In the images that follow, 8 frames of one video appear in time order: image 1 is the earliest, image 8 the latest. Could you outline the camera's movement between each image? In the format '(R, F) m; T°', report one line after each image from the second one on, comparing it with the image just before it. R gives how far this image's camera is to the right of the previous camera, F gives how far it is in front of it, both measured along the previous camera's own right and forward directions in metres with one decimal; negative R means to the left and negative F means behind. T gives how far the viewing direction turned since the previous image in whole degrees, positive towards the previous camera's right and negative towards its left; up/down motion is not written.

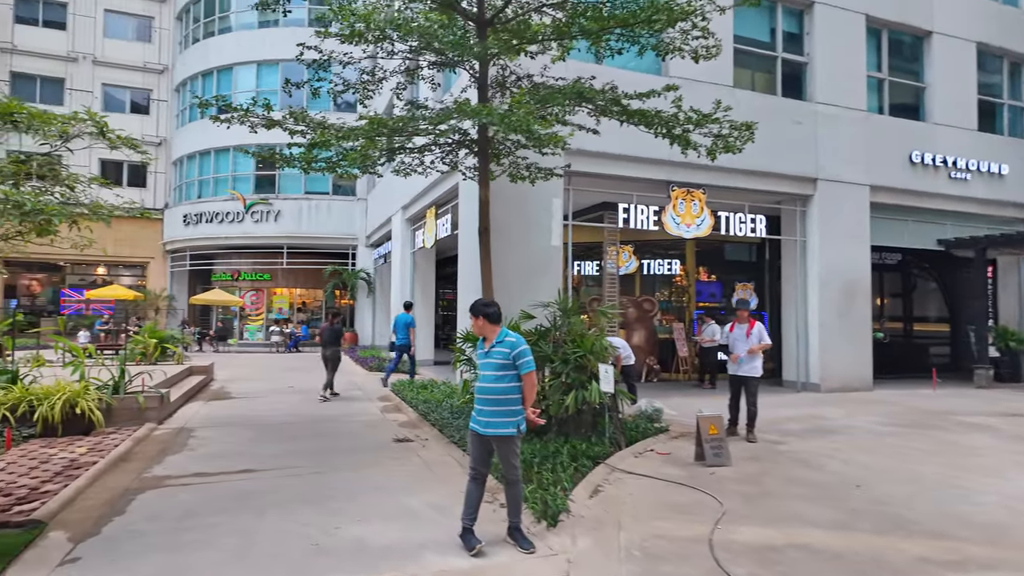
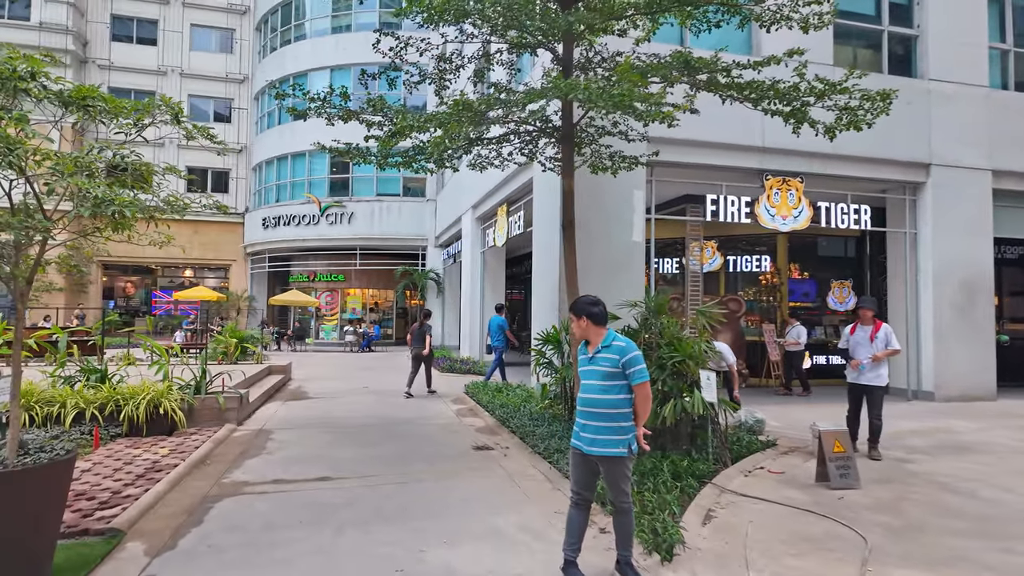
(-0.3, +0.5) m; -6°
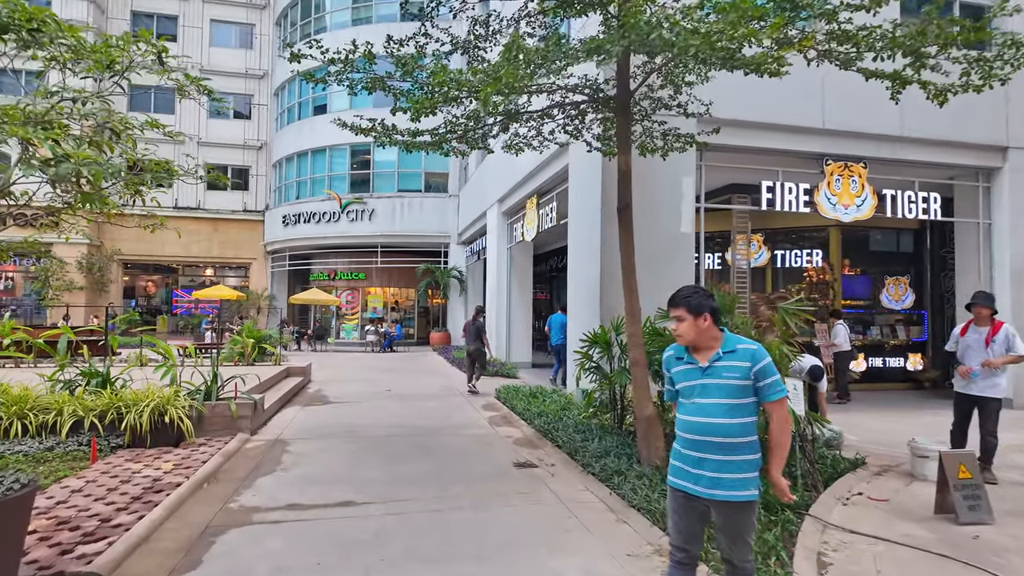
(-0.3, +0.9) m; -2°
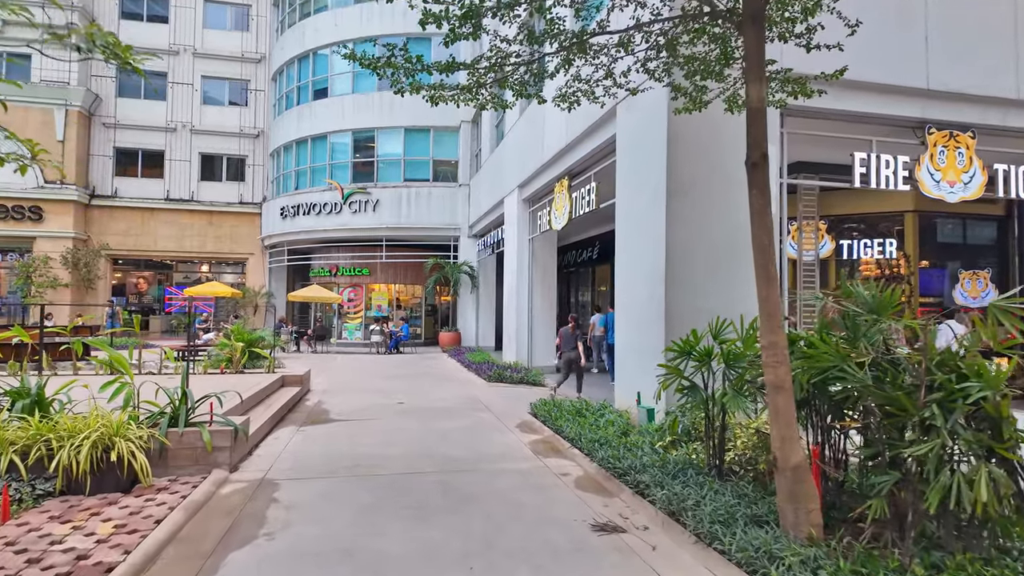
(-0.6, +1.8) m; 0°
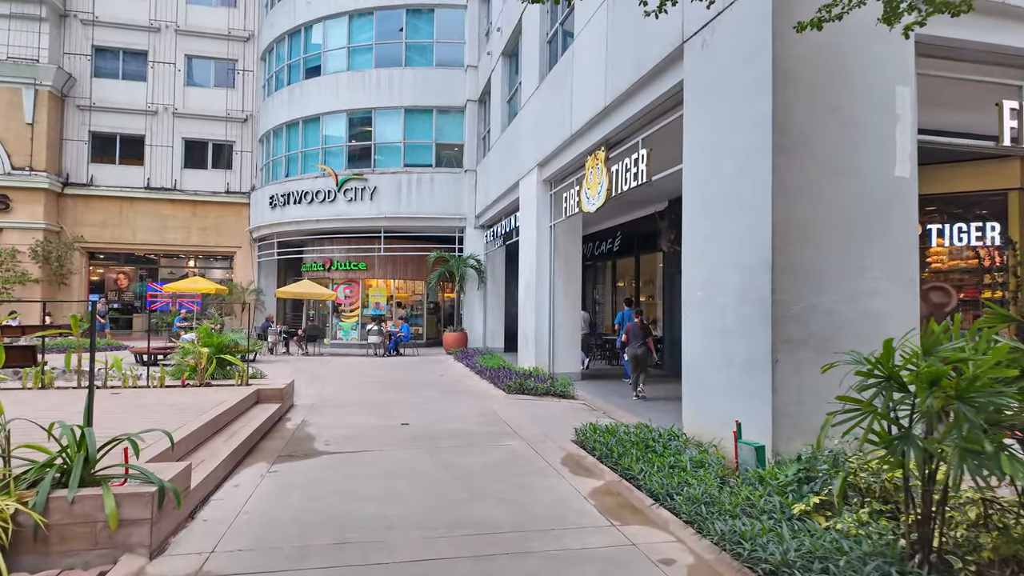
(-0.5, +2.1) m; 0°
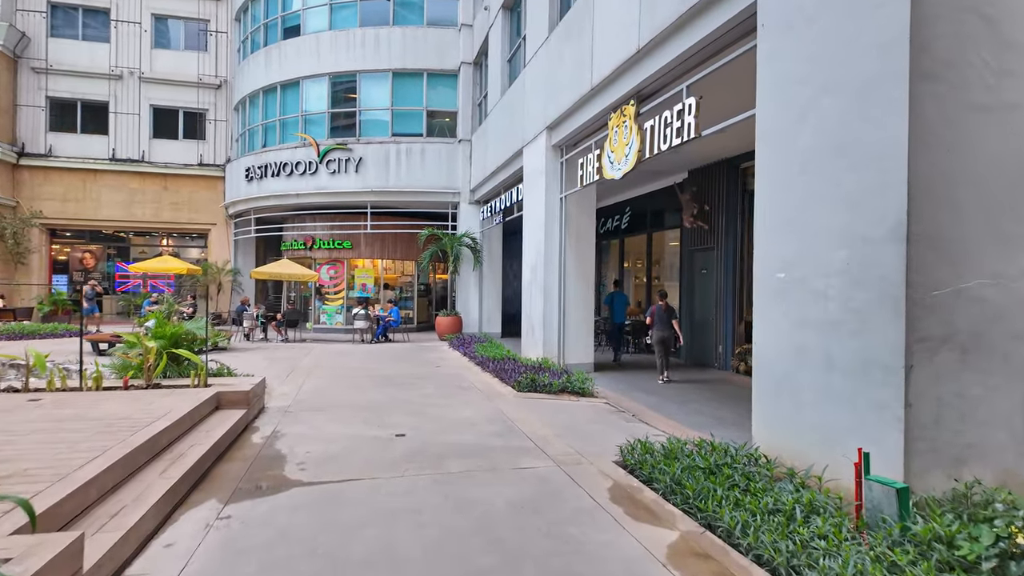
(-0.4, +1.6) m; +1°
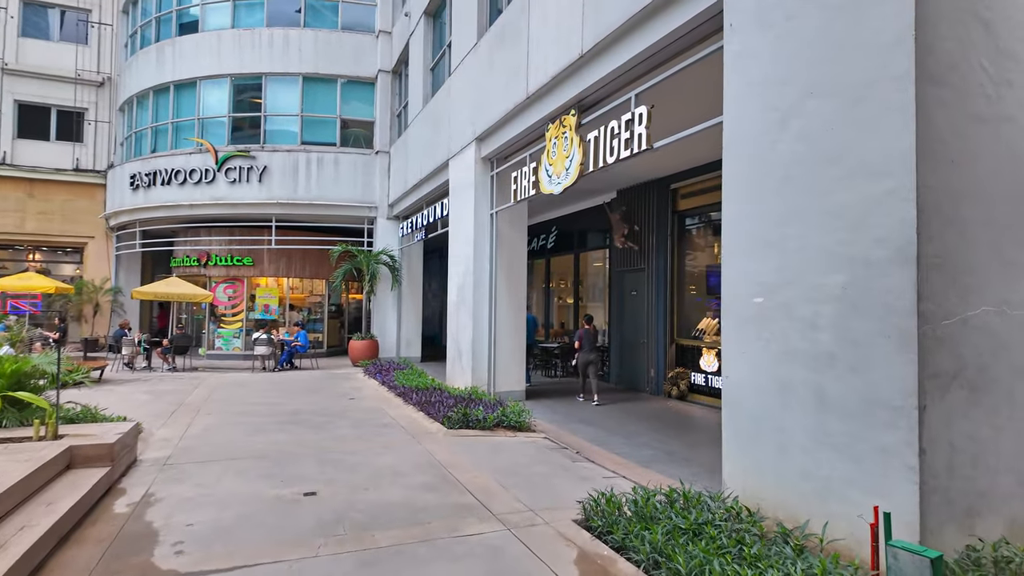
(-0.2, +0.9) m; +8°
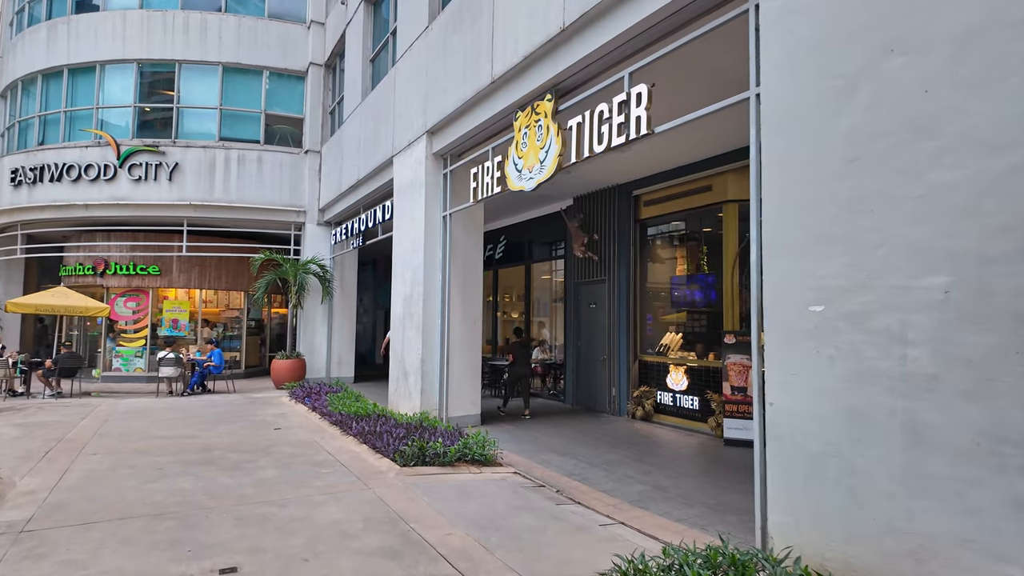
(-0.4, +1.2) m; +7°
